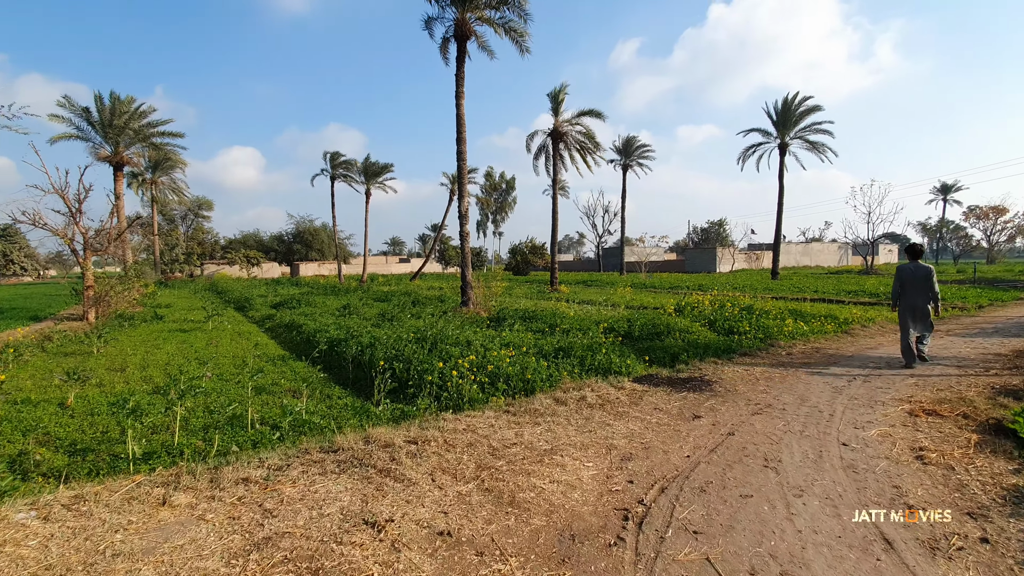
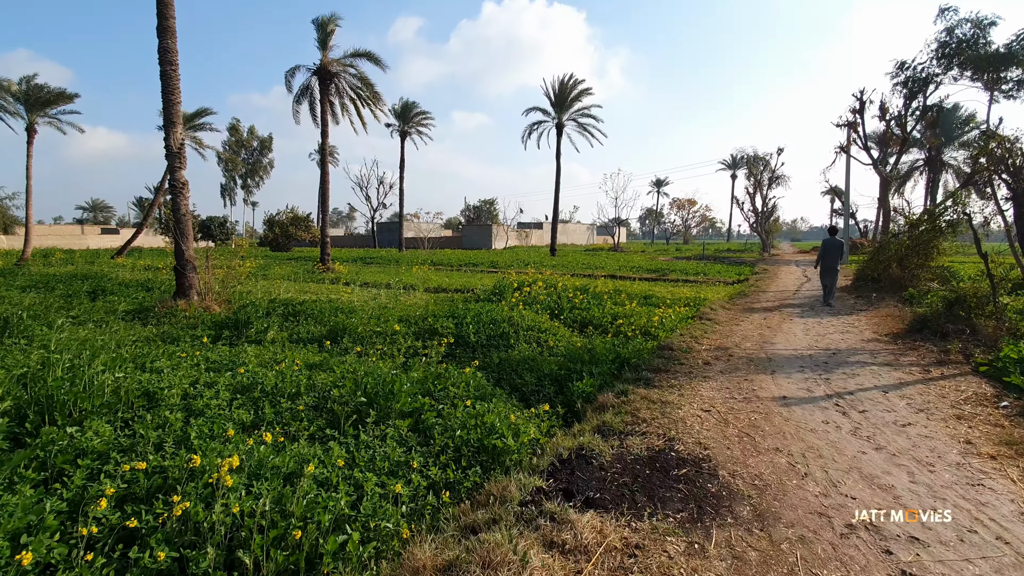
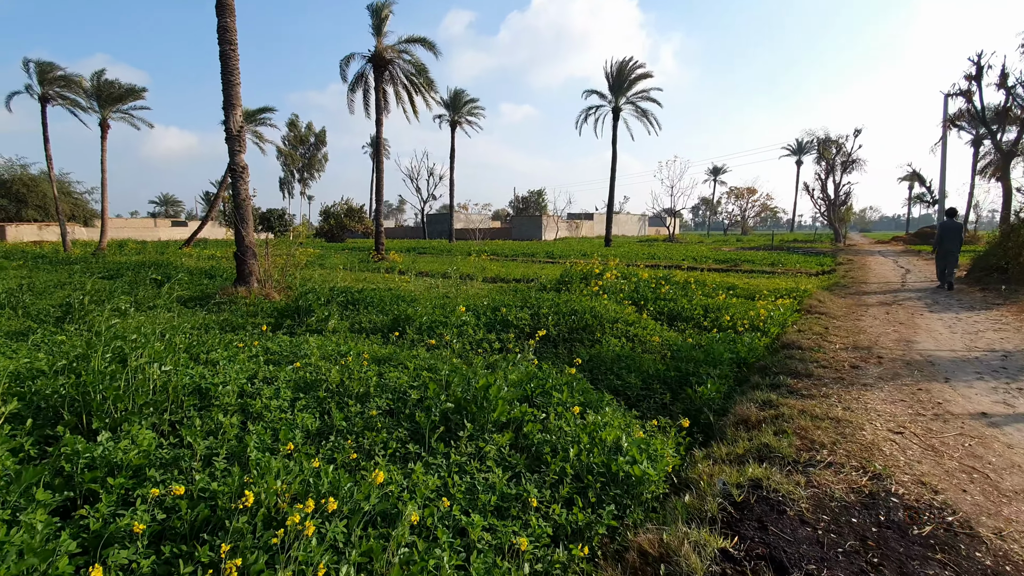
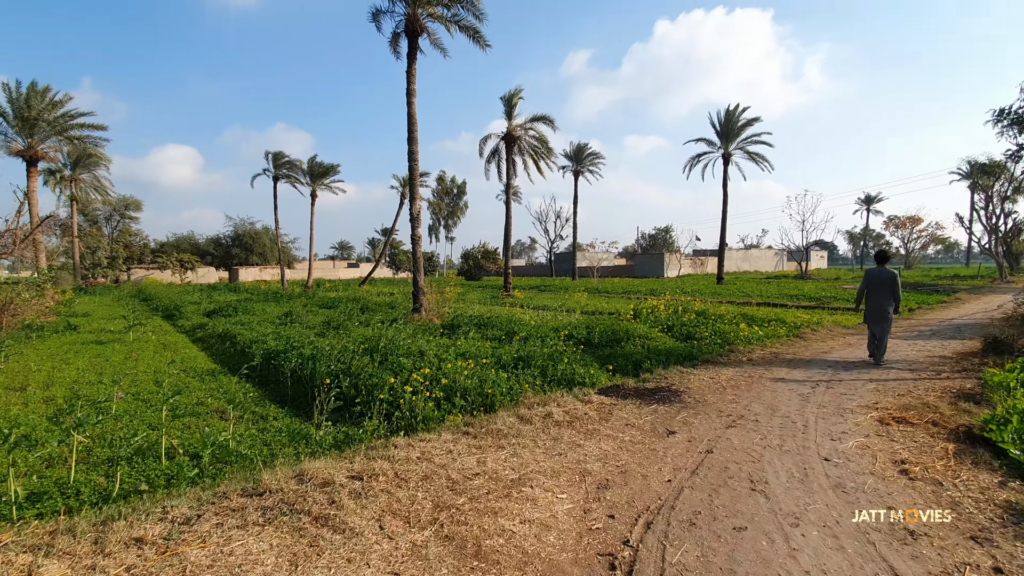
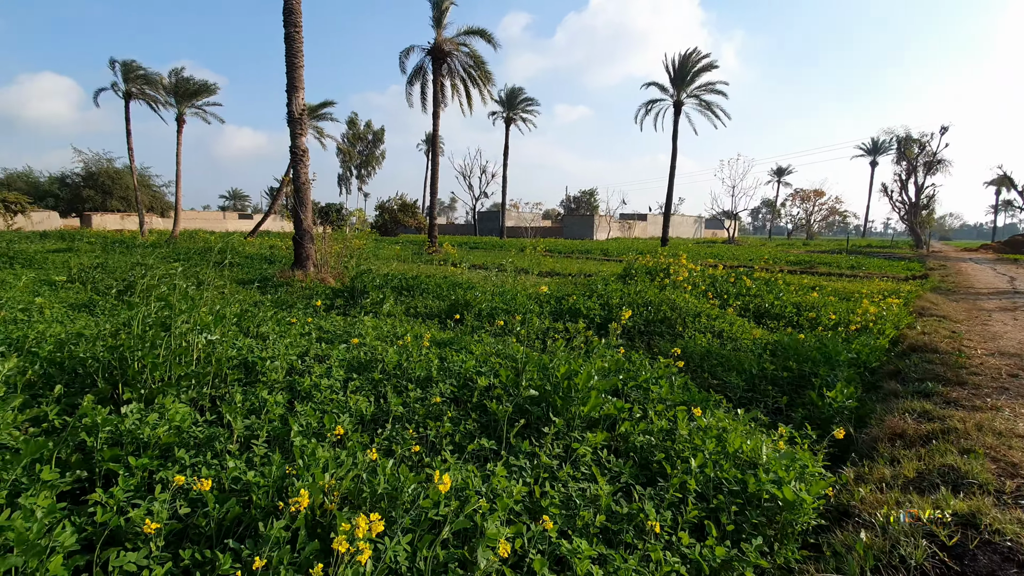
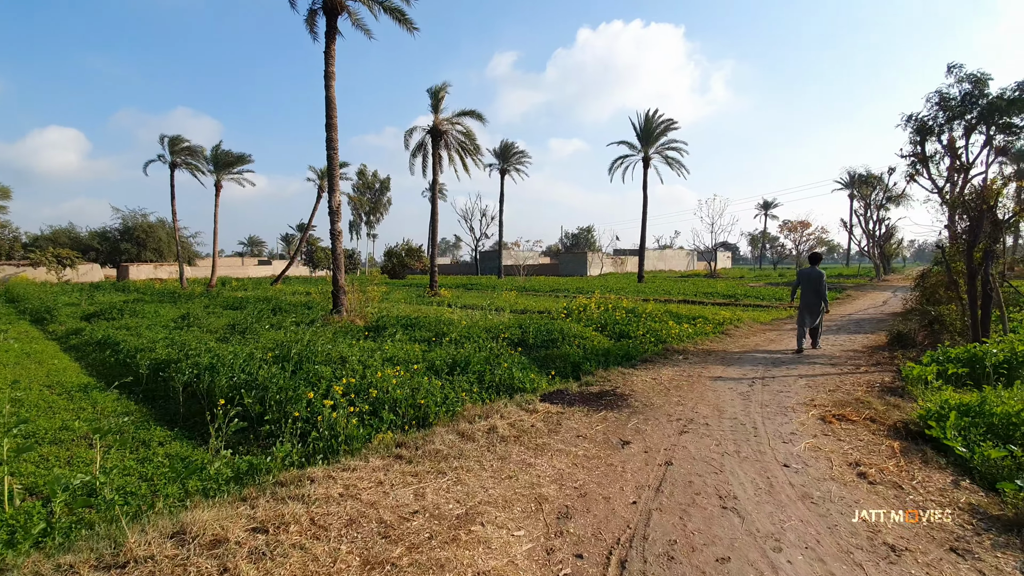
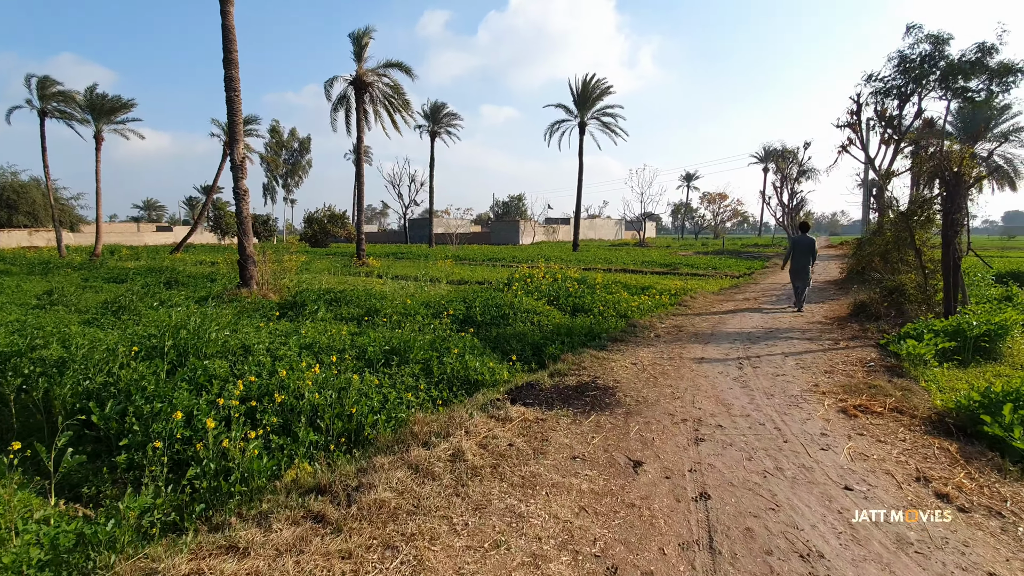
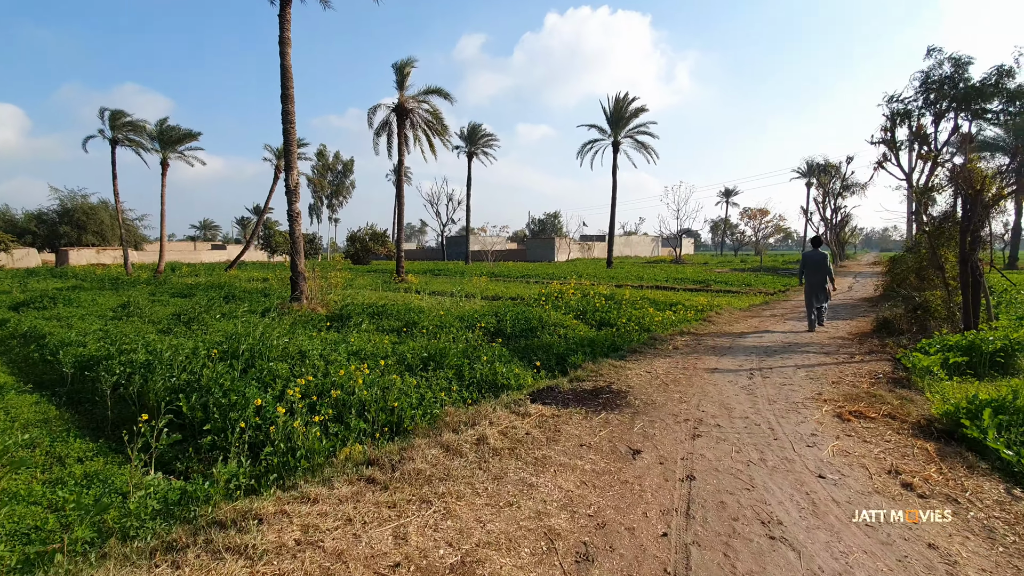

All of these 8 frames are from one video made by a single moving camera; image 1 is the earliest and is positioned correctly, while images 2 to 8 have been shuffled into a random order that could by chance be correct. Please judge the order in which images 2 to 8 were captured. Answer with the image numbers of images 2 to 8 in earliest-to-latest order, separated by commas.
4, 6, 8, 7, 2, 3, 5
